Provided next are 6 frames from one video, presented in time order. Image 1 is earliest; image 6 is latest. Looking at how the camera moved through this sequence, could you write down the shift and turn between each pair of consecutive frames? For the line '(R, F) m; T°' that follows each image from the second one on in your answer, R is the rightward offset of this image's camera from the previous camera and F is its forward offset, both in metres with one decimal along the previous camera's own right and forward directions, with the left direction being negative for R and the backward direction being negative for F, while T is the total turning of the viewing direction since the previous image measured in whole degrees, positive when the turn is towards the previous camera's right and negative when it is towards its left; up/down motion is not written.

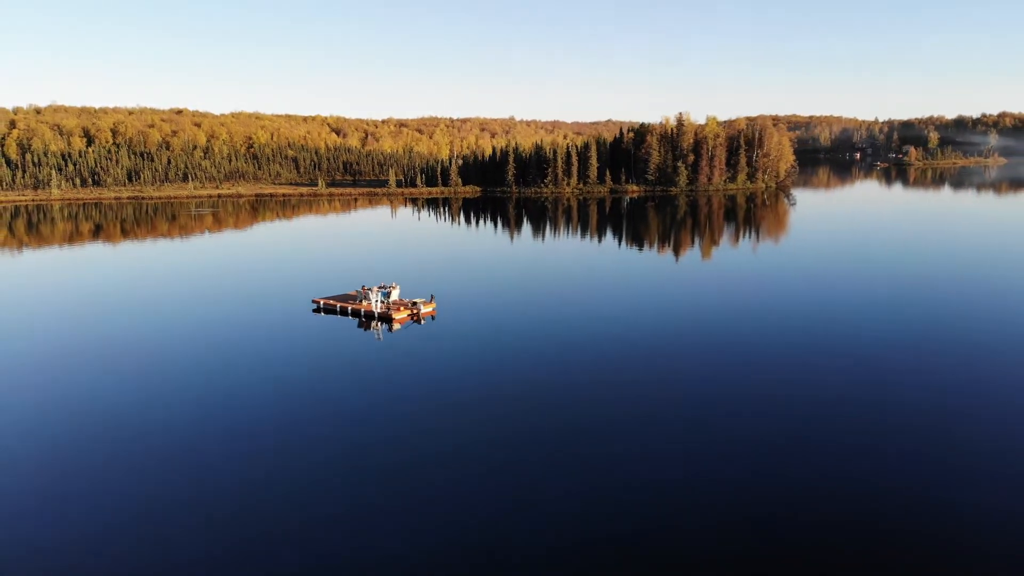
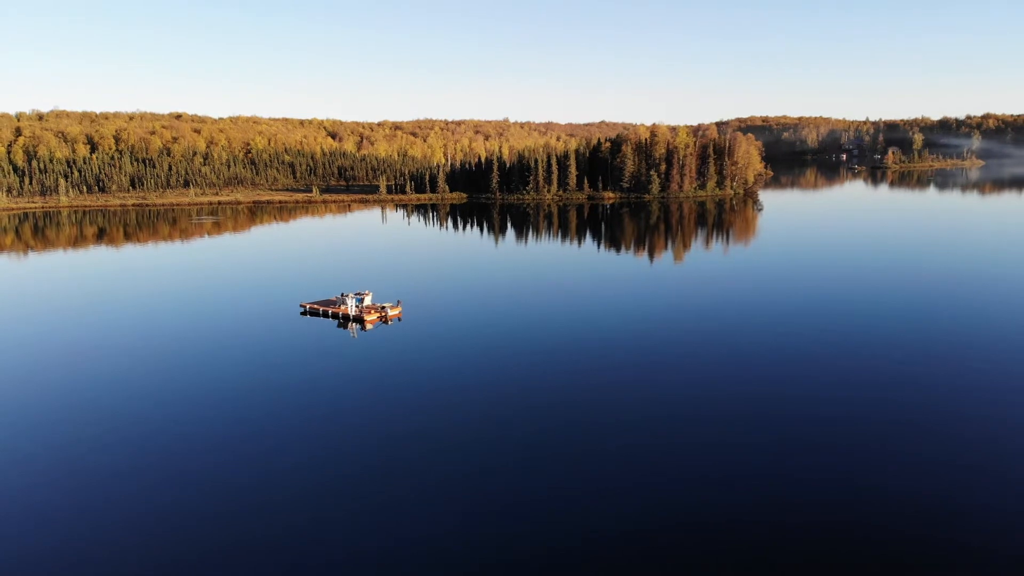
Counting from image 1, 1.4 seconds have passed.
(+1.5, -3.3) m; 0°
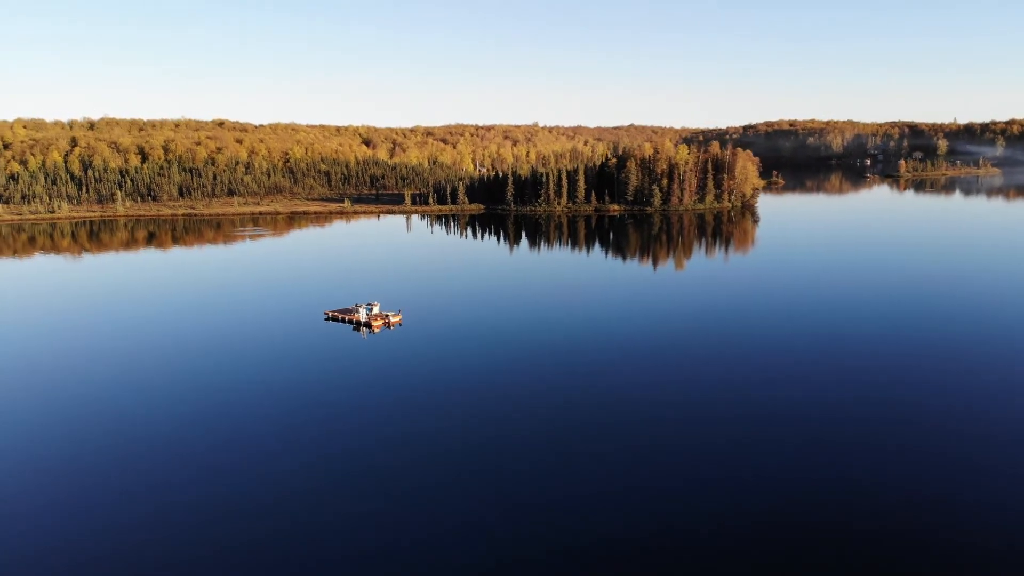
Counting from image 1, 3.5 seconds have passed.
(+2.3, -4.7) m; -3°
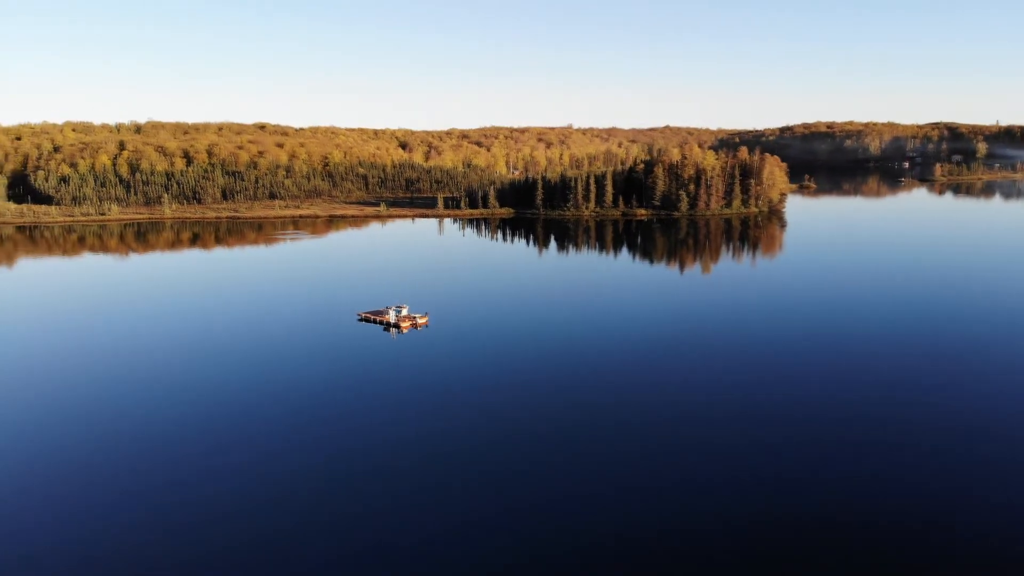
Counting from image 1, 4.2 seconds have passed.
(+0.7, -1.6) m; -3°
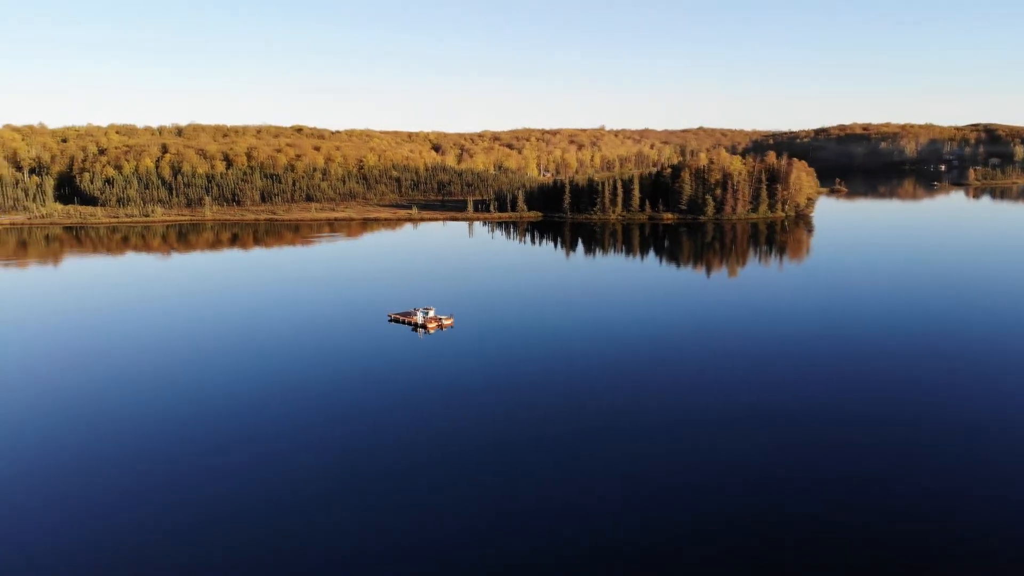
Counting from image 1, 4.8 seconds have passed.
(+0.5, -1.5) m; -3°
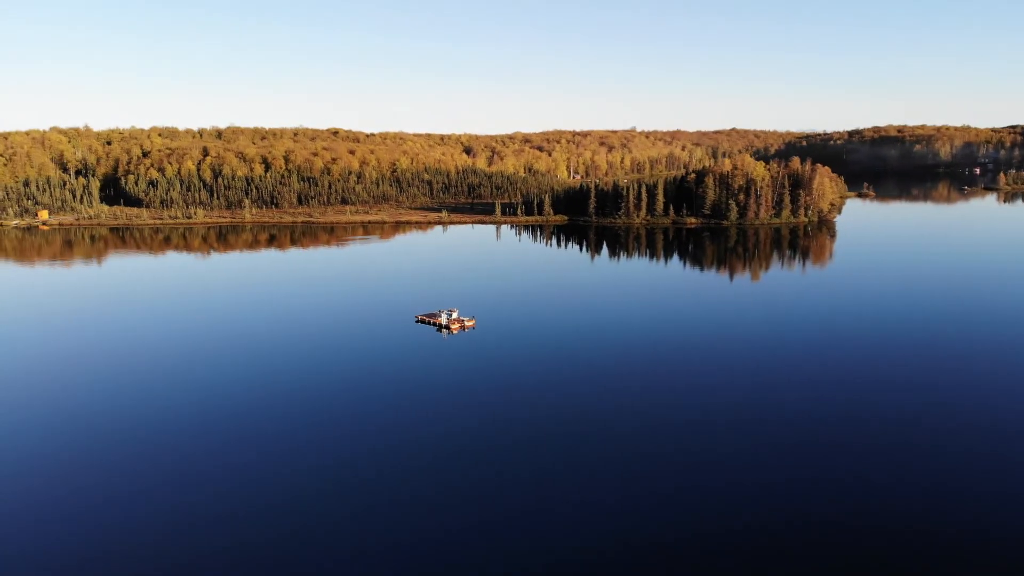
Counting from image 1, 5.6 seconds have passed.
(+0.7, -2.0) m; -3°
